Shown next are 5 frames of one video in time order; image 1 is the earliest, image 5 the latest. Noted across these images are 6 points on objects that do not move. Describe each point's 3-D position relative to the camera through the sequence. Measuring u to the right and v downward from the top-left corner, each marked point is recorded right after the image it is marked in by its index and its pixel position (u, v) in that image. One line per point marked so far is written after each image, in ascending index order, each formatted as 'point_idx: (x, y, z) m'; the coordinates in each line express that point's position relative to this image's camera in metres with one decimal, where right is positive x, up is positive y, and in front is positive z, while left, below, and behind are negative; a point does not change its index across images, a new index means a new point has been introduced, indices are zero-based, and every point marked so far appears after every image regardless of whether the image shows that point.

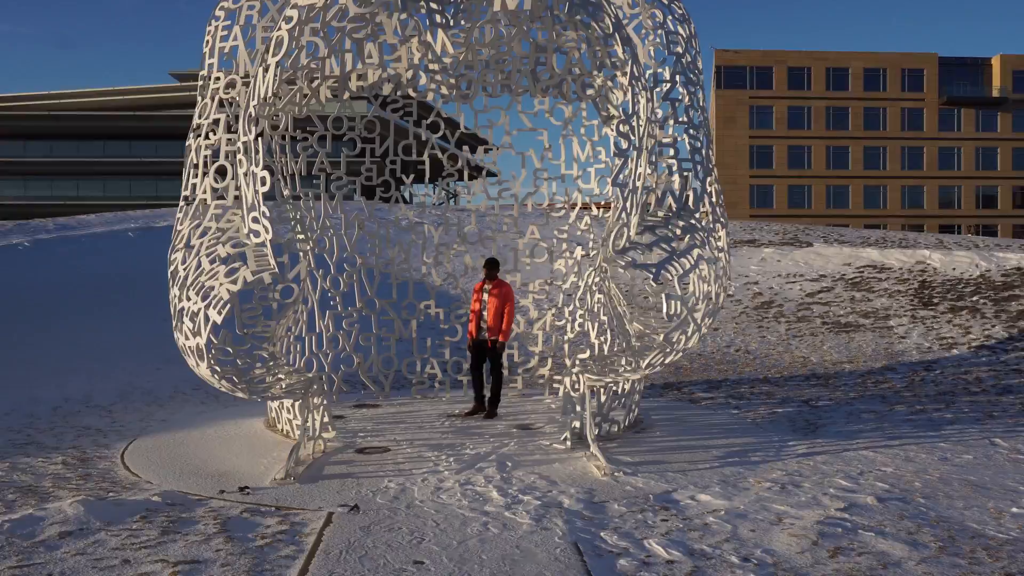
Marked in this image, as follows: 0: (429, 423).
0: (-0.7, -1.1, +7.1) m
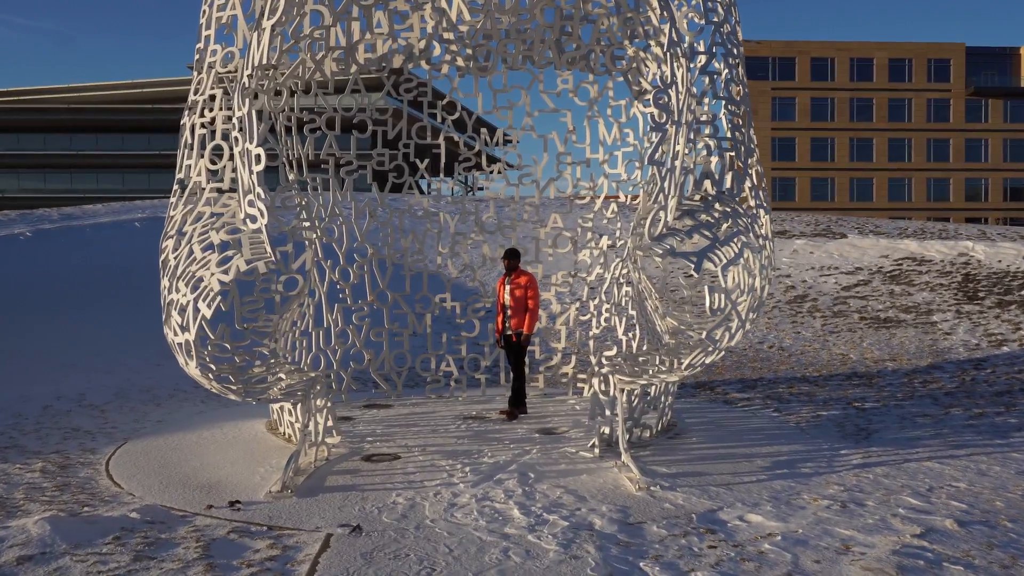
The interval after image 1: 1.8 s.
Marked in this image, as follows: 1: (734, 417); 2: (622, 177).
0: (-0.5, -1.1, +6.5) m
1: (+1.9, -1.1, +7.0) m
2: (+1.1, +1.1, +8.2) m
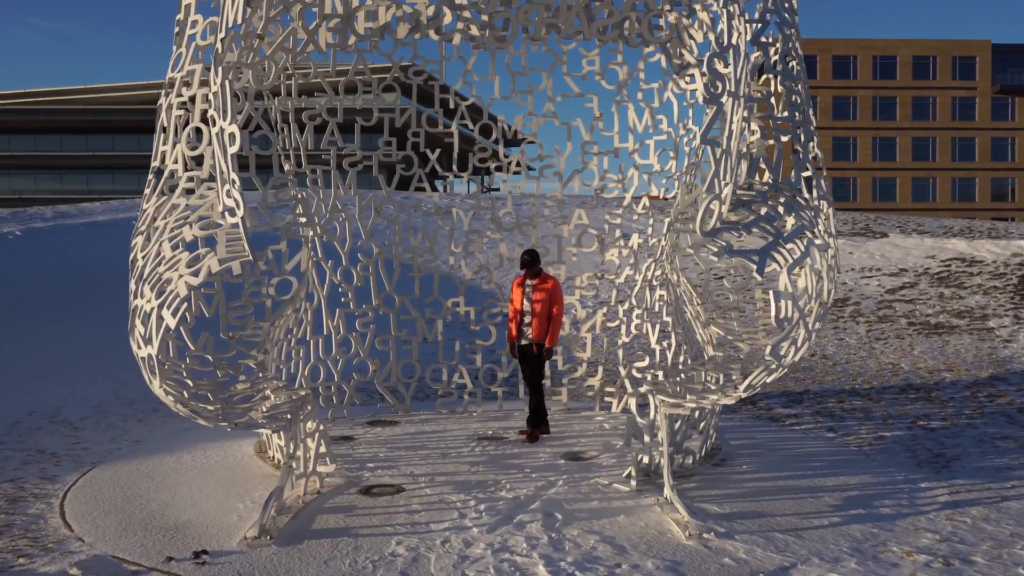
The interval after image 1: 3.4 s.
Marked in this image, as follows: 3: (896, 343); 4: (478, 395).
0: (-0.4, -1.1, +5.7) m
1: (+2.0, -1.1, +6.2) m
2: (+1.3, +1.0, +7.4) m
3: (+4.6, -0.7, +10.1) m
4: (-0.3, -0.9, +7.3) m
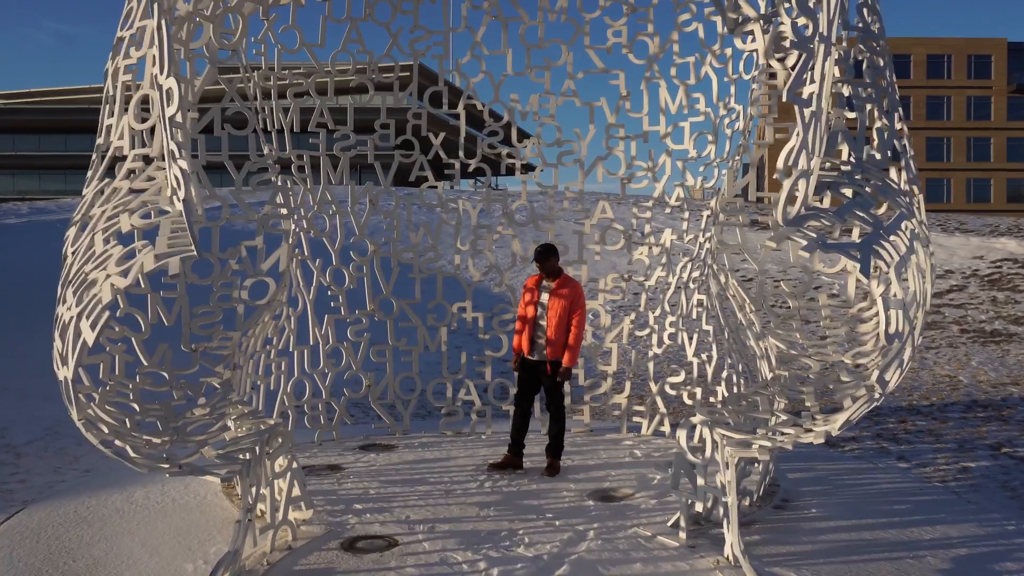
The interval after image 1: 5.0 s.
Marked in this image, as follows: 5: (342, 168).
0: (-0.3, -1.1, +4.8) m
1: (+2.1, -1.1, +5.2) m
2: (+1.4, +1.0, +6.4) m
3: (+4.8, -0.7, +9.1) m
4: (-0.2, -1.0, +6.3) m
5: (-1.4, +1.0, +6.8) m
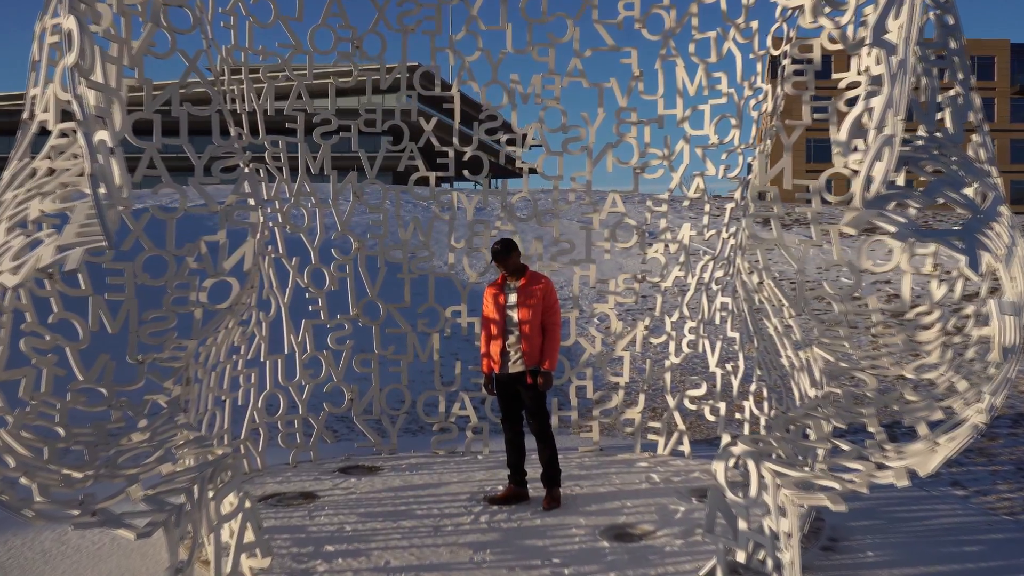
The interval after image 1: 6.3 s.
0: (-0.3, -1.1, +4.1) m
1: (+2.1, -1.1, +4.5) m
2: (+1.4, +1.0, +5.7) m
3: (+4.8, -0.7, +8.4) m
4: (-0.2, -1.0, +5.7) m
5: (-1.4, +1.0, +6.1) m
